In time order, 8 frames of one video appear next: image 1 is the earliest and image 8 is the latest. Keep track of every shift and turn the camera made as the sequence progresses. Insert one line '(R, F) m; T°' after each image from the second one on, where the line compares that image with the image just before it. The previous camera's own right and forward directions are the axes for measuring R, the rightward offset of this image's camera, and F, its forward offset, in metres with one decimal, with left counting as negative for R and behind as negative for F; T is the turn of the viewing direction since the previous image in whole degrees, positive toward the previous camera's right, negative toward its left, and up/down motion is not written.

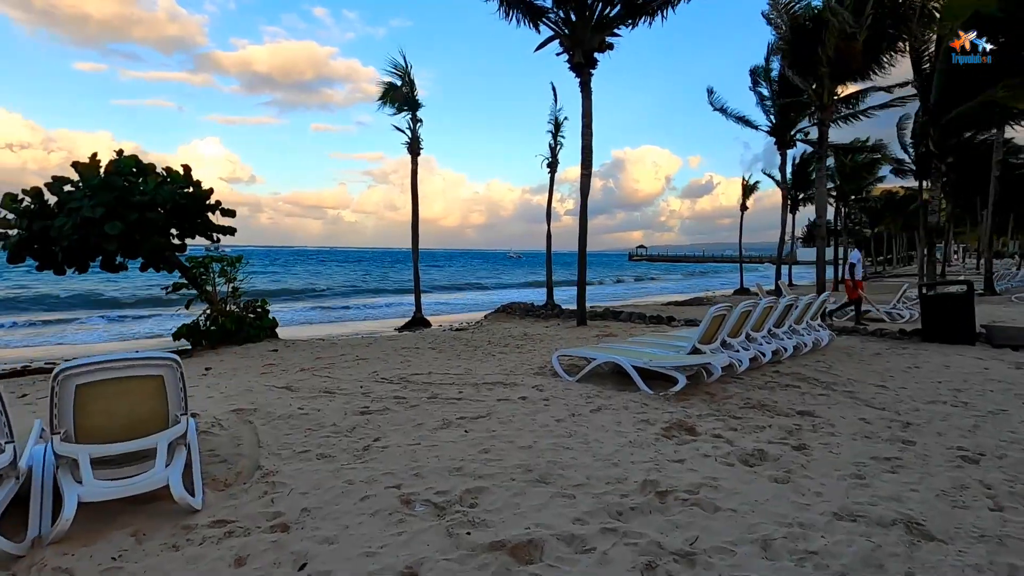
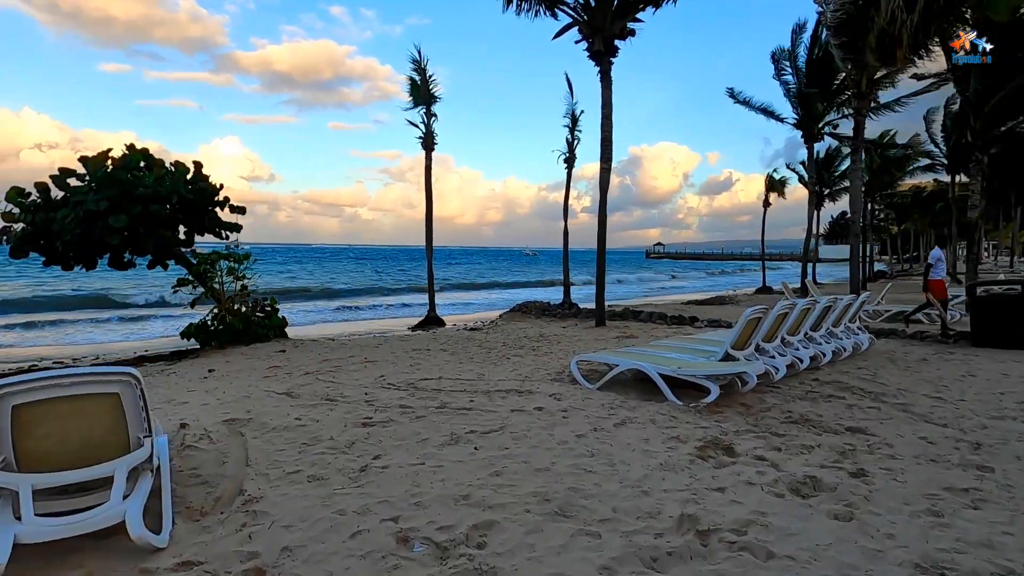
(0.0, +0.4) m; -2°
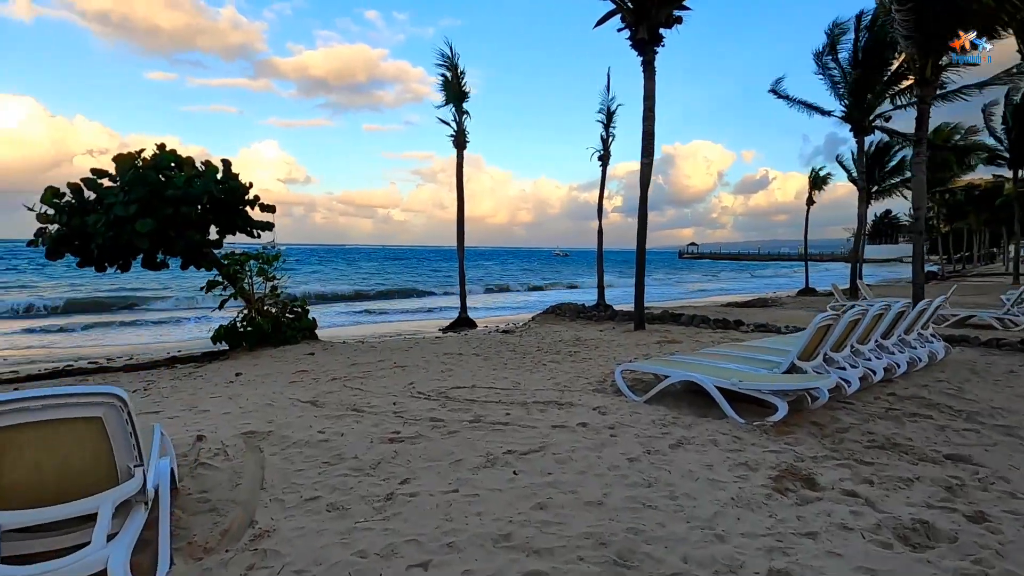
(-0.1, +0.4) m; -3°
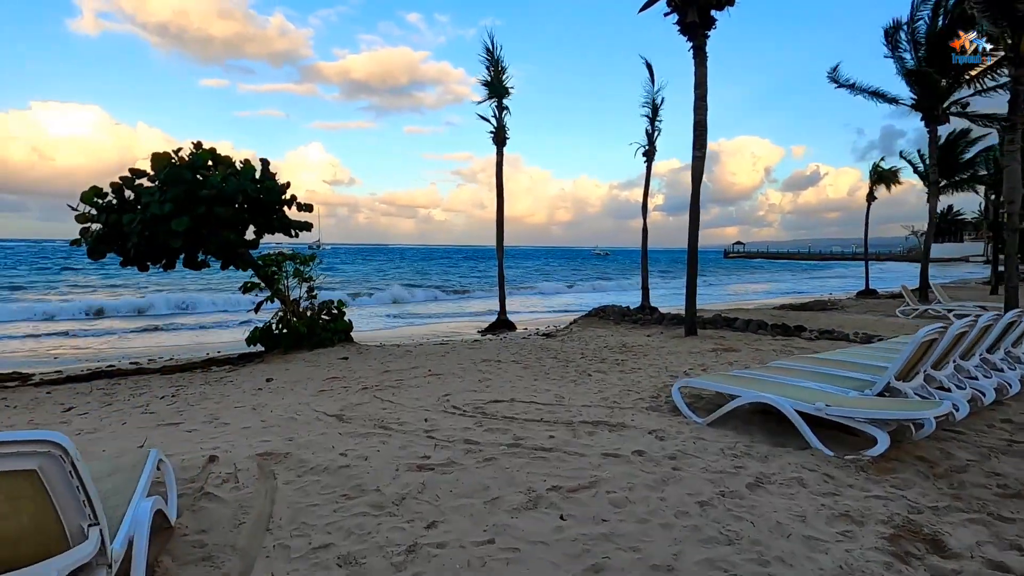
(0.0, +0.5) m; -4°
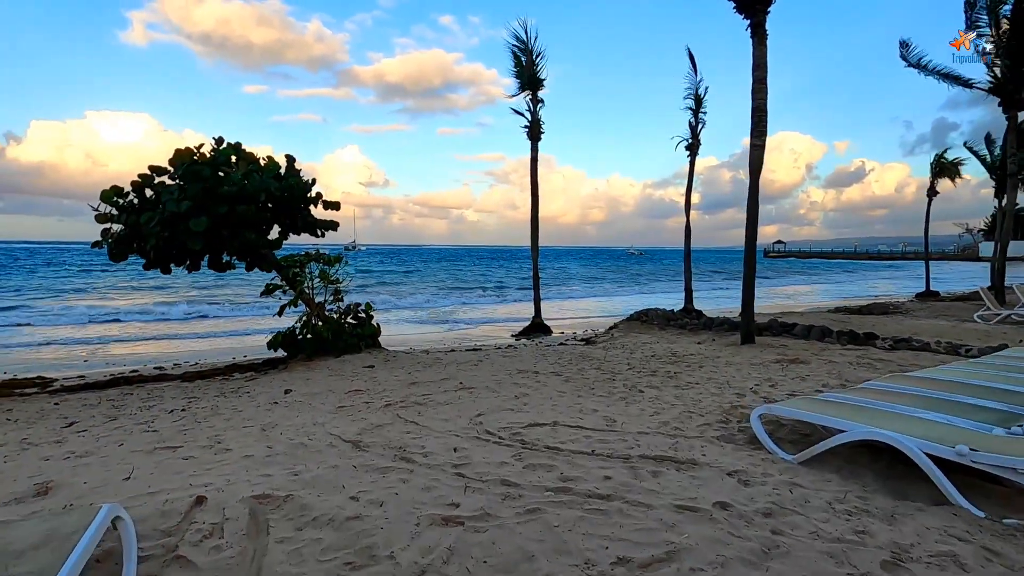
(-0.1, +0.7) m; -3°
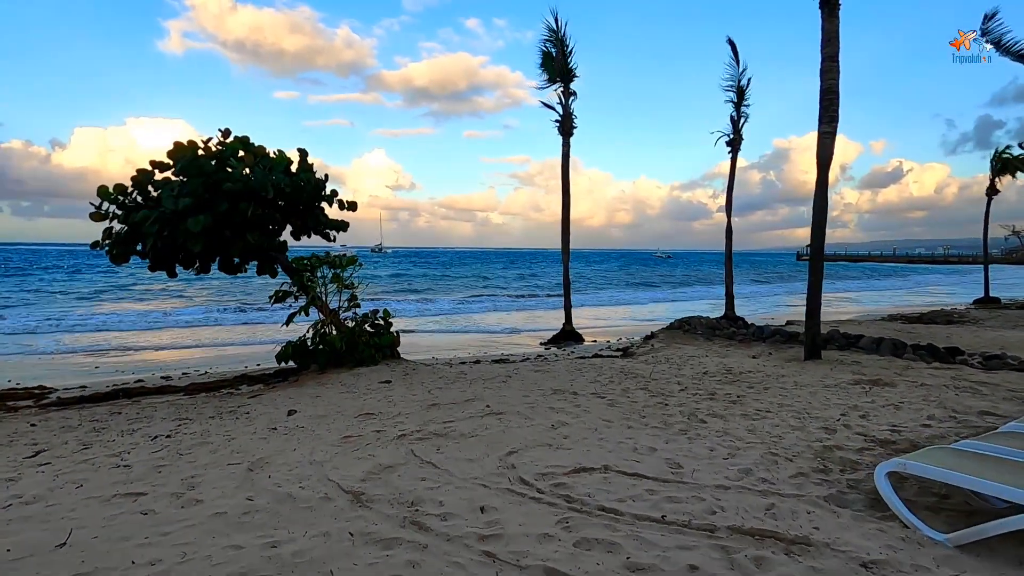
(-0.1, +0.8) m; -3°
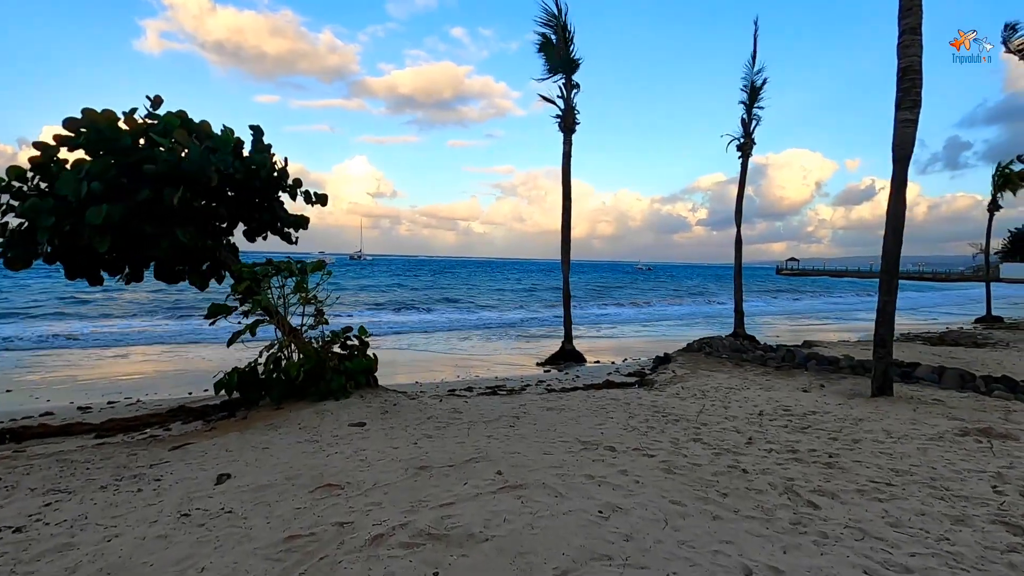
(-0.3, +1.5) m; +2°
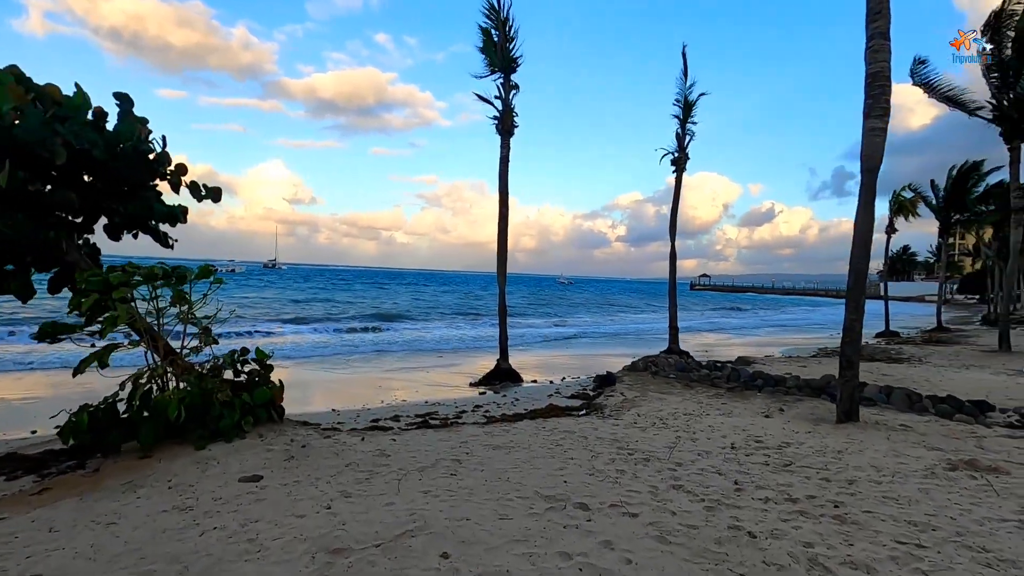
(-0.2, +1.0) m; +8°
